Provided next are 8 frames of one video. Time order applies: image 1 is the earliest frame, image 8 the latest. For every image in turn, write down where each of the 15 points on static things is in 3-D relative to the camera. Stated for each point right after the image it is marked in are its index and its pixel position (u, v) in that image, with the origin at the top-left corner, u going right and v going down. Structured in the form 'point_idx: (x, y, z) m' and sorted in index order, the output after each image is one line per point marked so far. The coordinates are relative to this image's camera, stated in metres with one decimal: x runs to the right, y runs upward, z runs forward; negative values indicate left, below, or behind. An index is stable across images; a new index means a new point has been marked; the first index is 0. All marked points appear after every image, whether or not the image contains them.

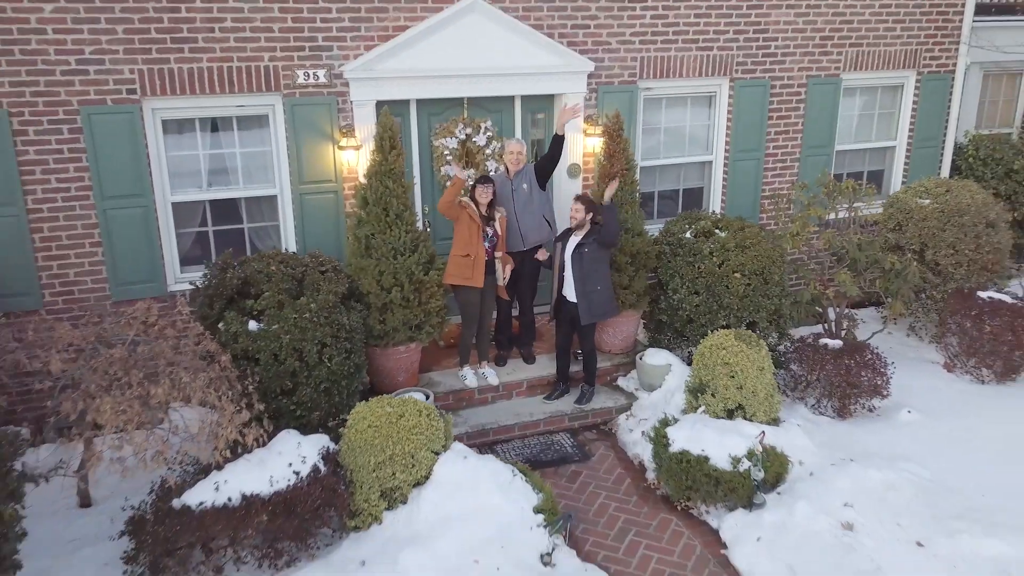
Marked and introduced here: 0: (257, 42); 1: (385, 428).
0: (-1.5, +1.5, +5.5) m
1: (-0.6, -0.7, +4.5) m
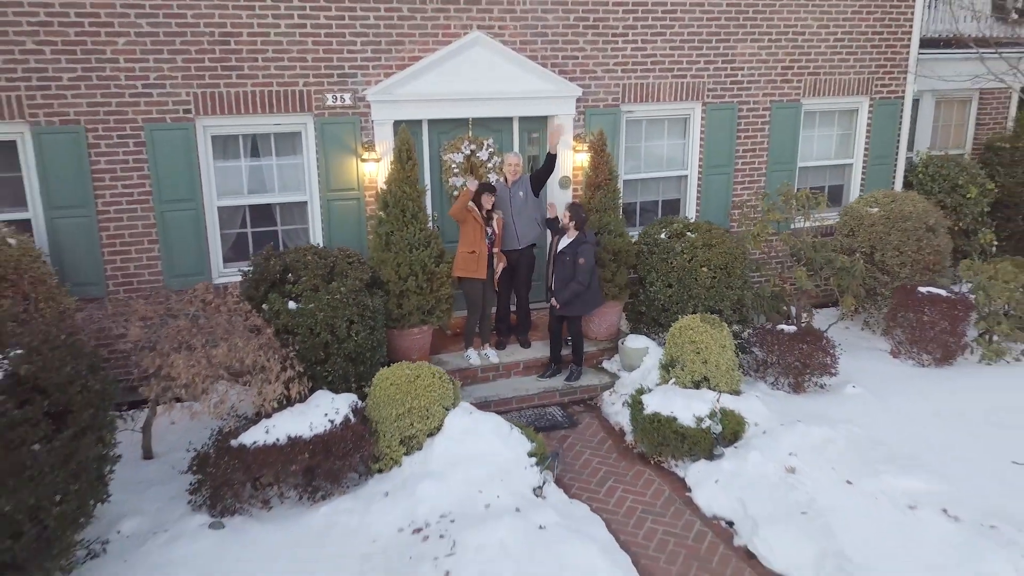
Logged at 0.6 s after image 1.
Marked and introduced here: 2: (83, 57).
0: (-1.5, +1.6, +6.4) m
1: (-0.6, -0.6, +5.4) m
2: (-2.8, +1.5, +5.9) m
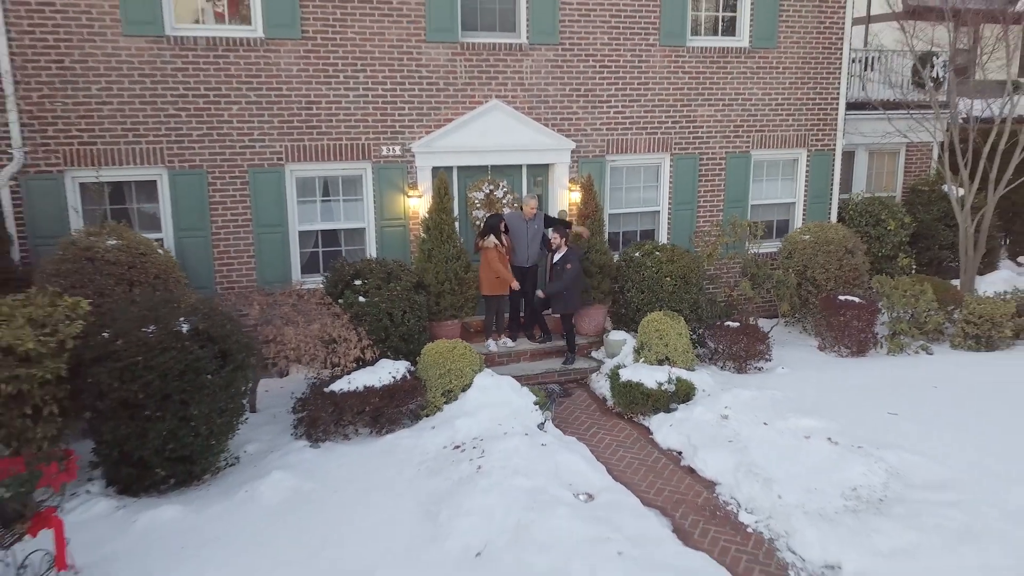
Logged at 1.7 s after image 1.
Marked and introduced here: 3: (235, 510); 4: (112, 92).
0: (-1.5, +1.5, +8.6) m
1: (-0.5, -0.5, +7.4) m
2: (-2.7, +1.5, +8.1) m
3: (-1.8, -1.4, +5.8) m
4: (-3.4, +1.7, +7.7) m
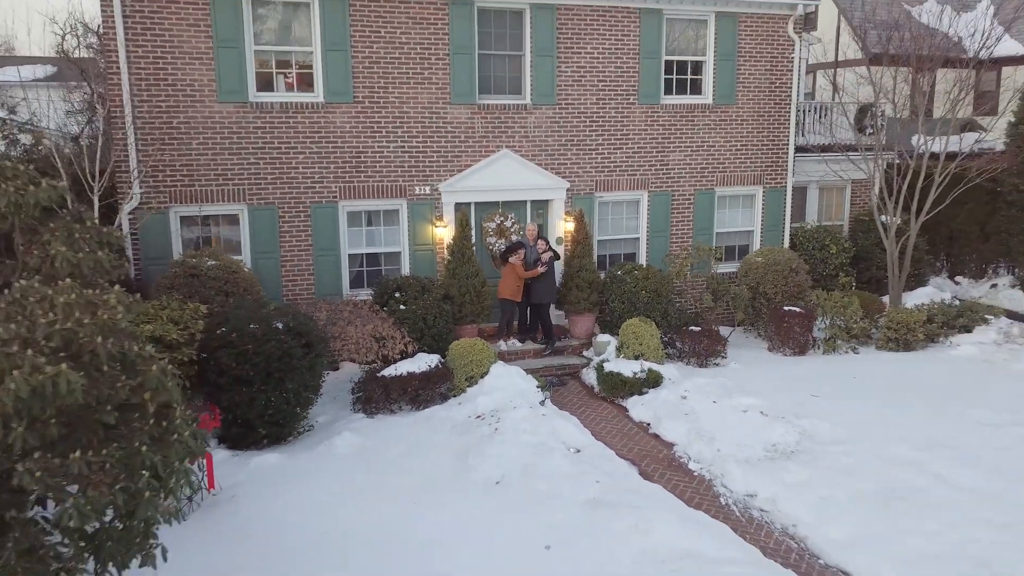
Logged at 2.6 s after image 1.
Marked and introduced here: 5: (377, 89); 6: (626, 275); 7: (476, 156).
0: (-1.4, +1.4, +10.8) m
1: (-0.4, -0.6, +9.6) m
2: (-2.6, +1.4, +10.3) m
3: (-1.7, -1.5, +7.9) m
4: (-3.3, +1.6, +9.9) m
5: (-1.6, +2.3, +10.5) m
6: (+1.4, +0.2, +11.2) m
7: (-0.4, +1.6, +11.1) m
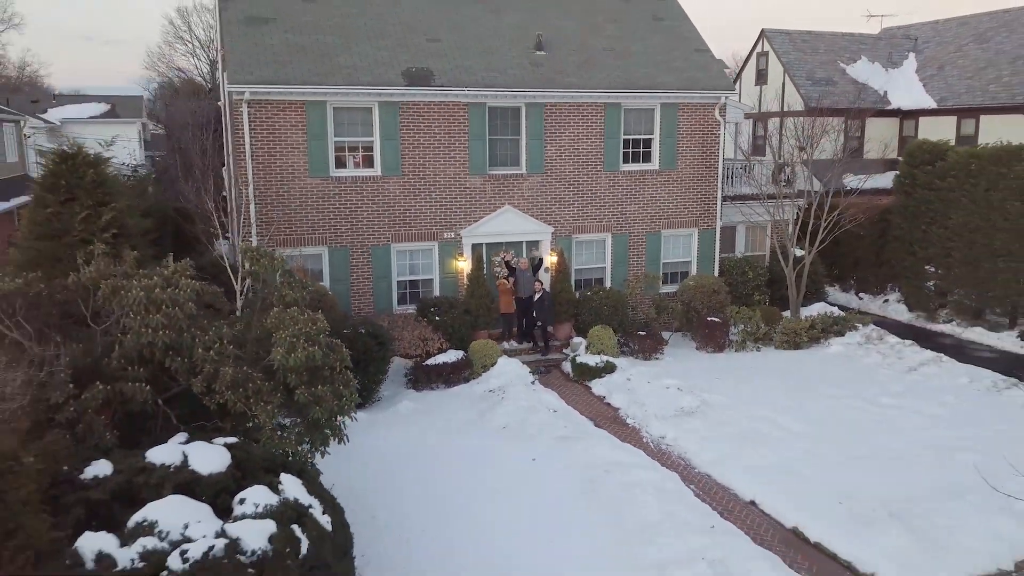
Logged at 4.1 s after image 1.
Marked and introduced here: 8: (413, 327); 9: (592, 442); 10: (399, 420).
0: (-1.4, +1.1, +15.3) m
1: (-0.4, -0.9, +14.0) m
2: (-2.6, +1.1, +14.7) m
3: (-1.7, -1.7, +12.3) m
4: (-3.3, +1.3, +14.4) m
5: (-1.6, +2.0, +15.0) m
6: (+1.4, -0.1, +15.7) m
7: (-0.4, +1.3, +15.6) m
8: (-1.5, -0.6, +14.0) m
9: (+1.0, -1.9, +11.2) m
10: (-1.5, -1.8, +12.1) m
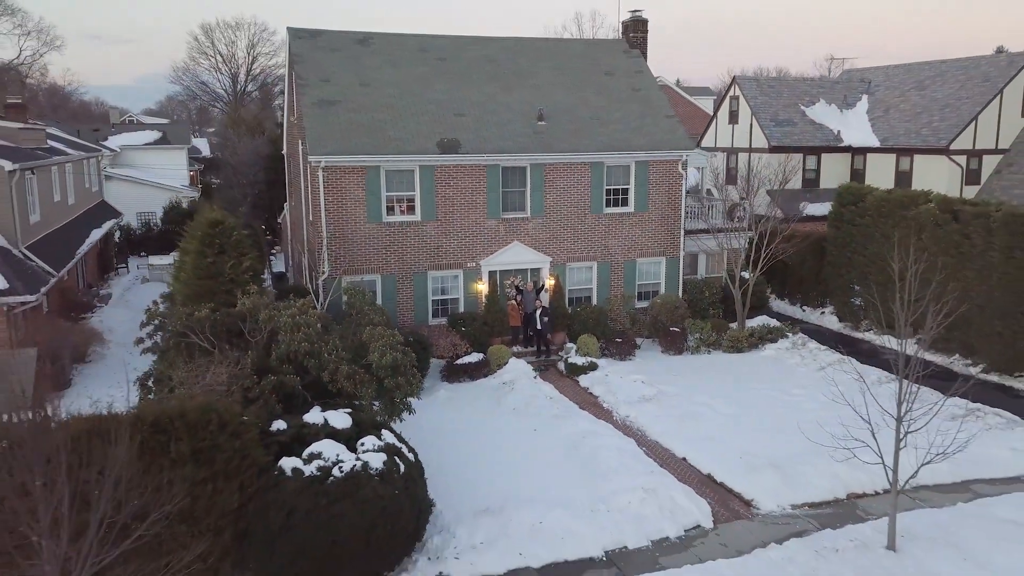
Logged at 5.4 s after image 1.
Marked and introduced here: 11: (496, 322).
0: (-1.2, +0.7, +19.9) m
1: (-0.3, -1.3, +18.7) m
2: (-2.5, +0.7, +19.4) m
3: (-1.6, -2.1, +17.0) m
4: (-3.2, +0.9, +19.1) m
5: (-1.4, +1.7, +19.6) m
6: (+1.6, -0.5, +20.3) m
7: (-0.3, +1.0, +20.3) m
8: (-1.4, -1.0, +18.7) m
9: (+1.1, -2.3, +15.8) m
10: (-1.4, -2.2, +16.8) m
11: (-0.4, -0.8, +19.6) m
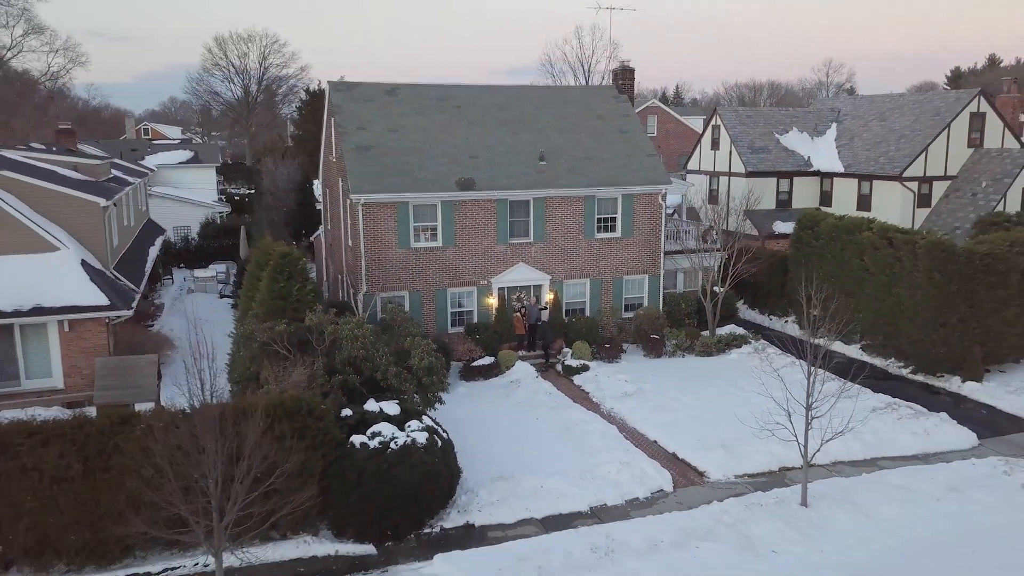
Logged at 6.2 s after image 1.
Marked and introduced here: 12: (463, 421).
0: (-1.0, +0.3, +23.8) m
1: (-0.1, -1.7, +22.6) m
2: (-2.3, +0.4, +23.3) m
3: (-1.4, -2.5, +20.9) m
4: (-3.0, +0.5, +23.0) m
5: (-1.2, +1.3, +23.5) m
6: (+1.7, -0.9, +24.2) m
7: (-0.1, +0.6, +24.1) m
8: (-1.2, -1.3, +22.6) m
9: (+1.3, -2.7, +19.7) m
10: (-1.2, -2.5, +20.6) m
11: (-0.2, -1.1, +23.5) m
12: (-1.0, -2.8, +19.0) m
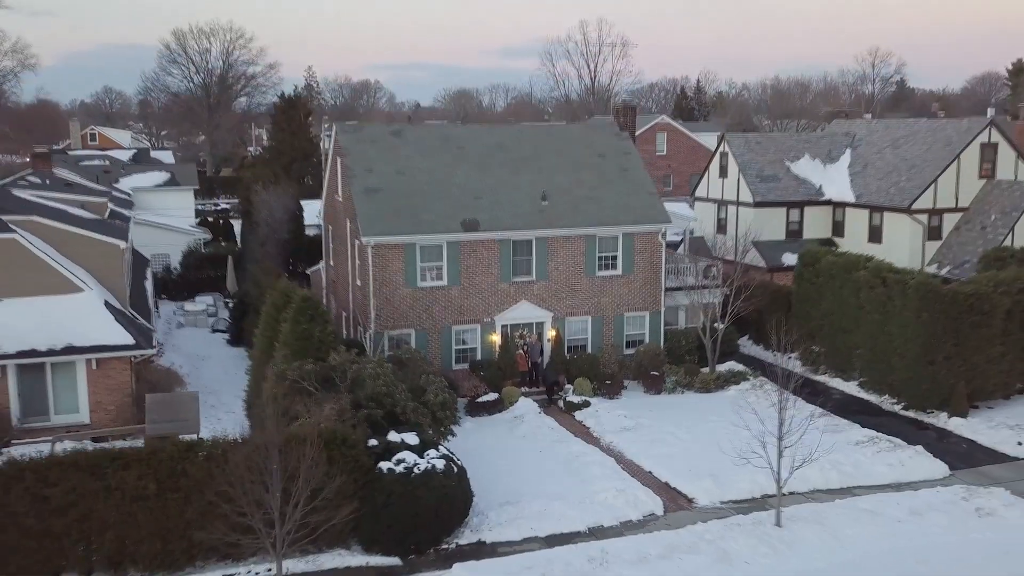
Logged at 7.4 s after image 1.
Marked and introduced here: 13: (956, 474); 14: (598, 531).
0: (-1.0, -0.7, +24.5) m
1: (0.0, -2.6, +23.2) m
2: (-2.2, -0.6, +24.0) m
3: (-1.3, -3.4, +21.5) m
4: (-2.9, -0.5, +23.7) m
5: (-1.2, +0.3, +24.2) m
6: (+1.8, -1.9, +24.8) m
7: (0.0, -0.4, +24.8) m
8: (-1.1, -2.3, +23.2) m
9: (+1.4, -3.5, +20.3) m
10: (-1.1, -3.4, +21.2) m
11: (-0.1, -2.1, +24.1) m
12: (-1.0, -3.6, +19.5) m
13: (+9.0, -3.7, +18.0) m
14: (+1.5, -4.3, +15.4) m
